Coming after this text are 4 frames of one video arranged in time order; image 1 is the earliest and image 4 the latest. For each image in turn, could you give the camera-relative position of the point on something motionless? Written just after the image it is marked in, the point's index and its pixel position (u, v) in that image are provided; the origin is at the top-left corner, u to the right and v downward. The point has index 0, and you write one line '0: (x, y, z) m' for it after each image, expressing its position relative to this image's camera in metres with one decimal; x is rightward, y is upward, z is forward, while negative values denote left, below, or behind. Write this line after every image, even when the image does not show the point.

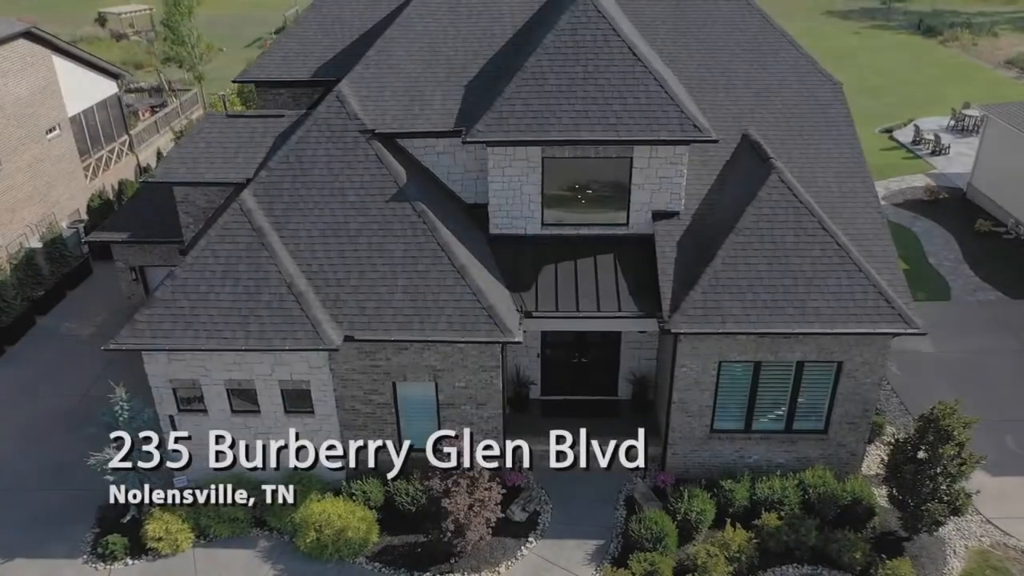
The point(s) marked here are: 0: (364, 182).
0: (-3.6, +2.6, +18.4) m
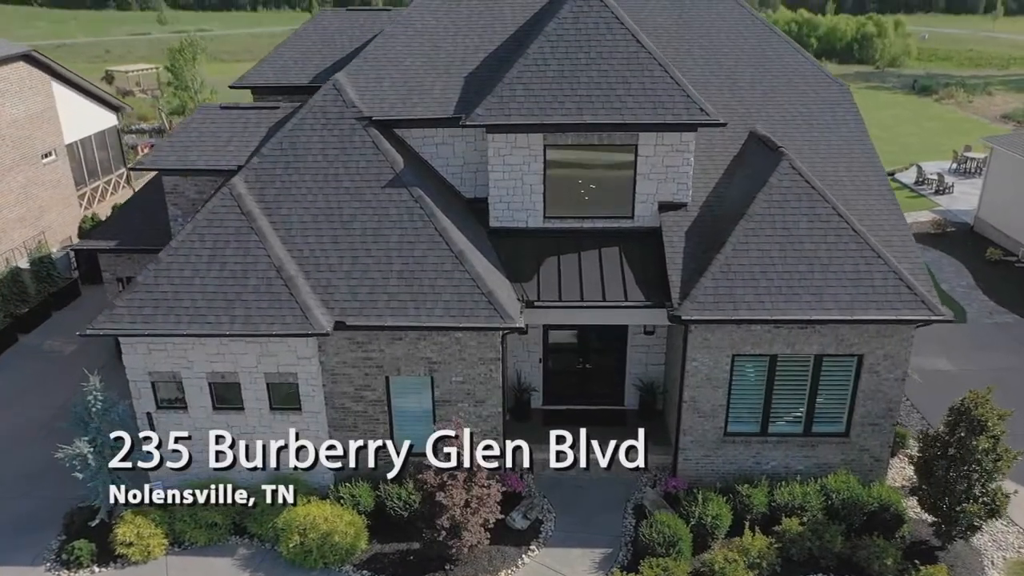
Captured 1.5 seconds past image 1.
0: (-3.6, +2.8, +17.7) m
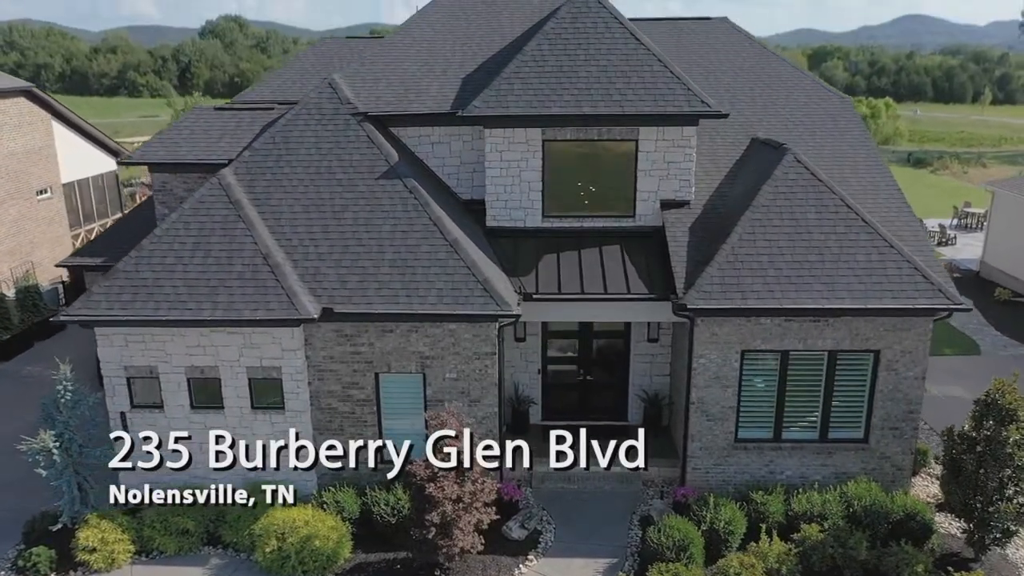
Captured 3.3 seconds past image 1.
0: (-3.6, +2.9, +17.3) m
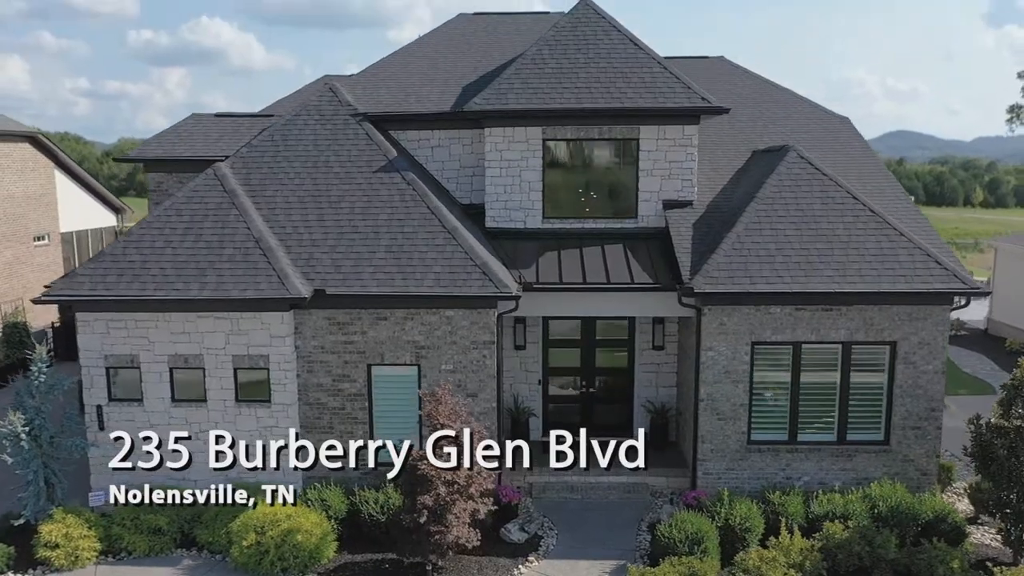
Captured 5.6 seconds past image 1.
0: (-3.6, +3.0, +17.1) m
